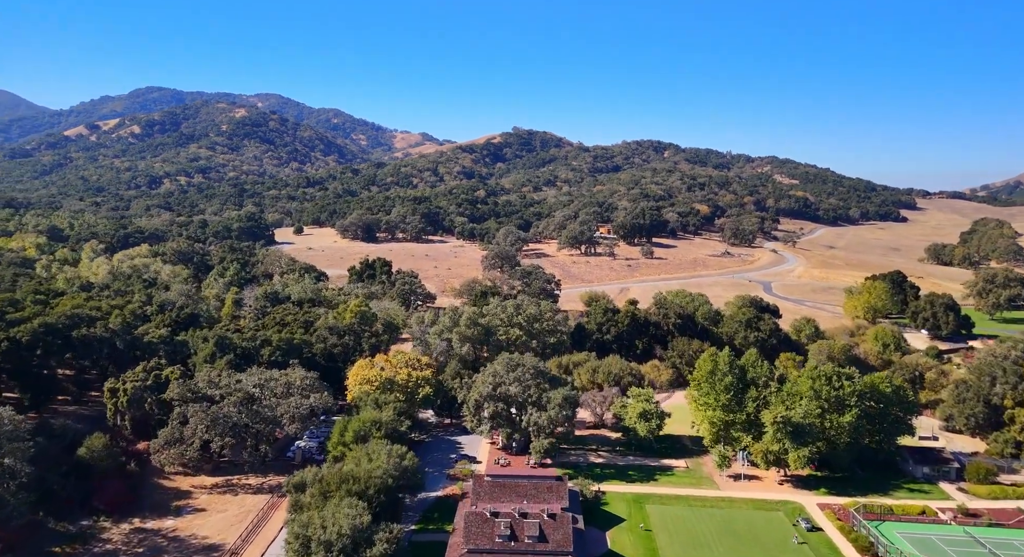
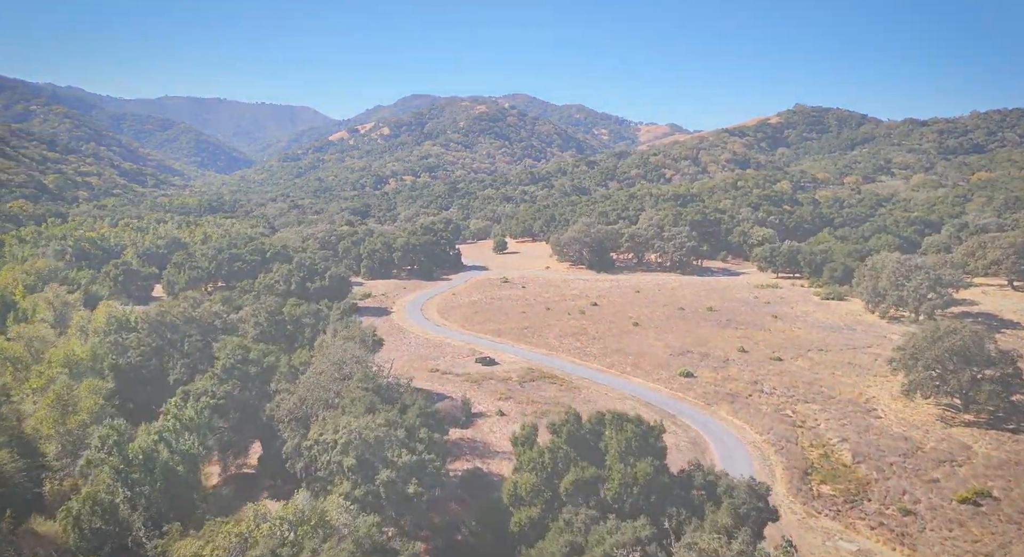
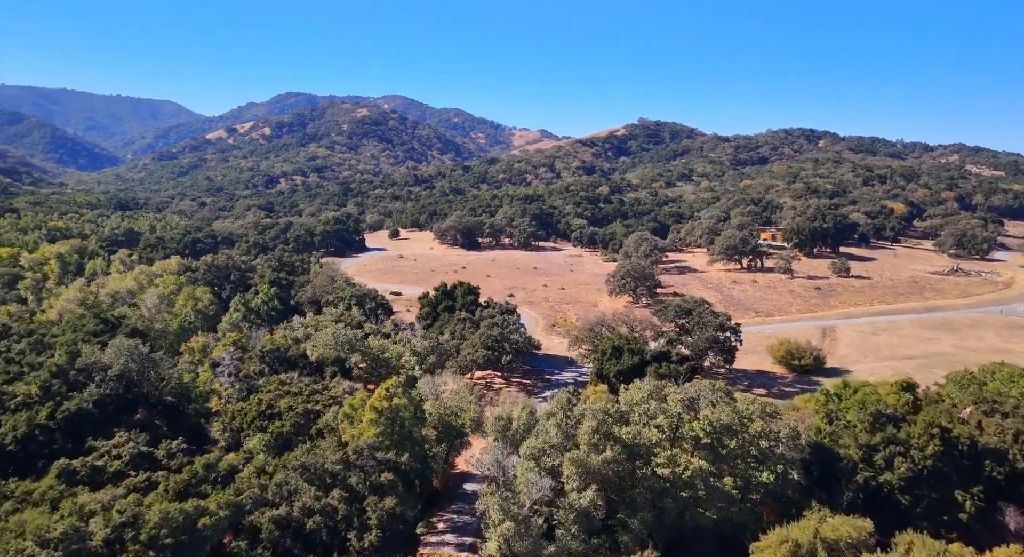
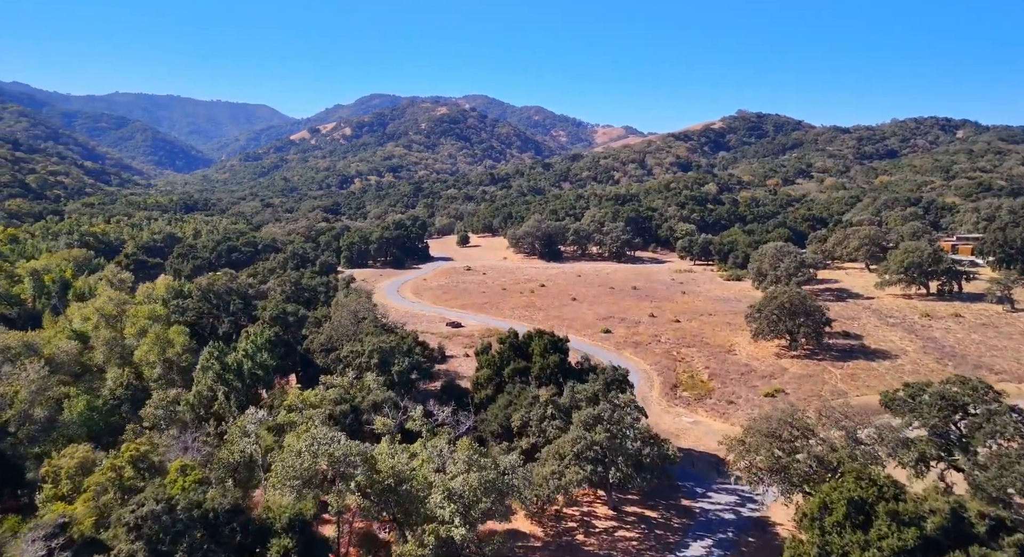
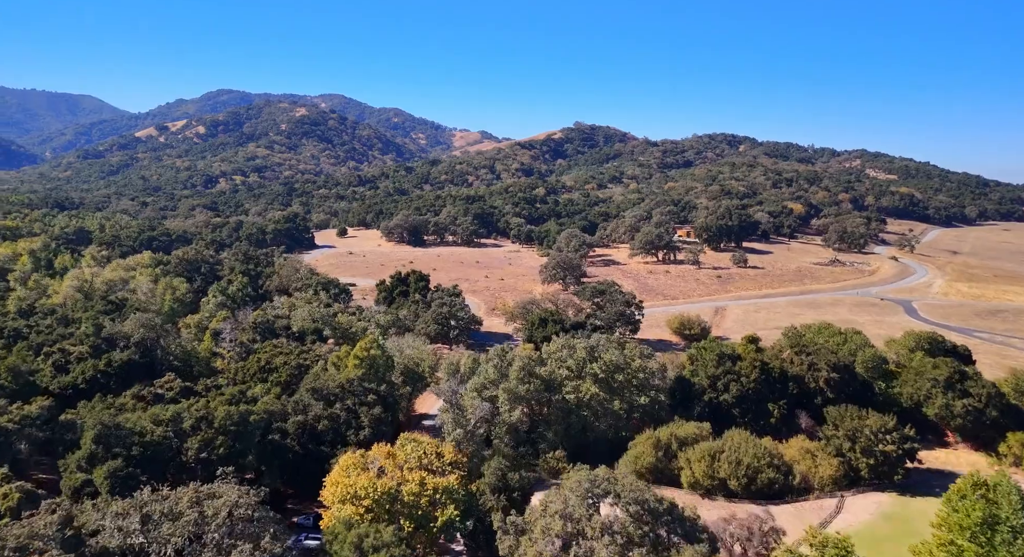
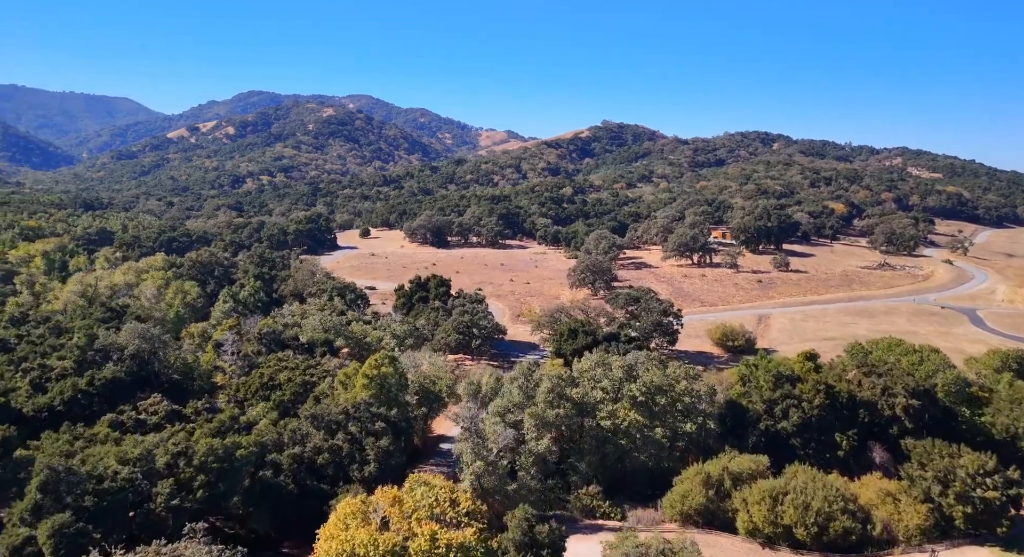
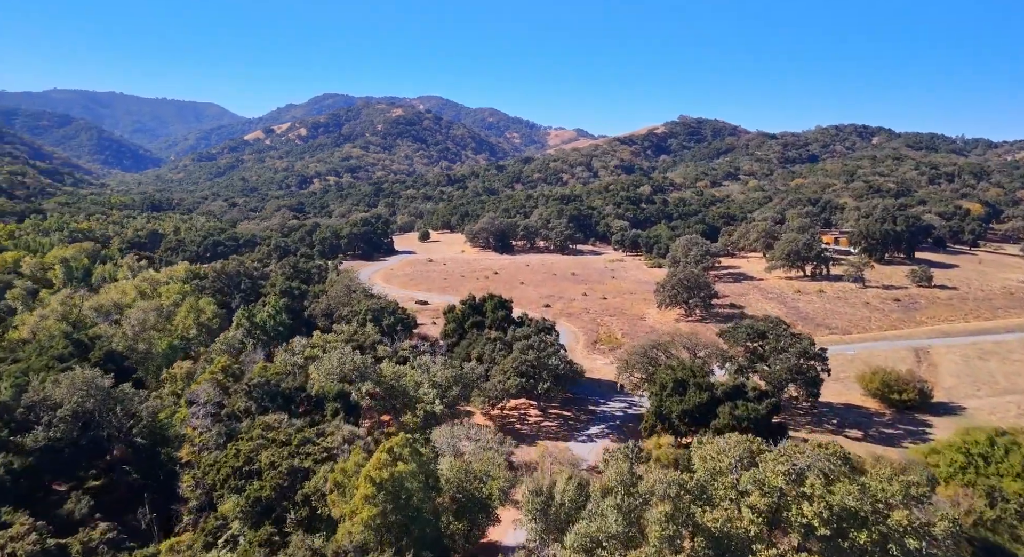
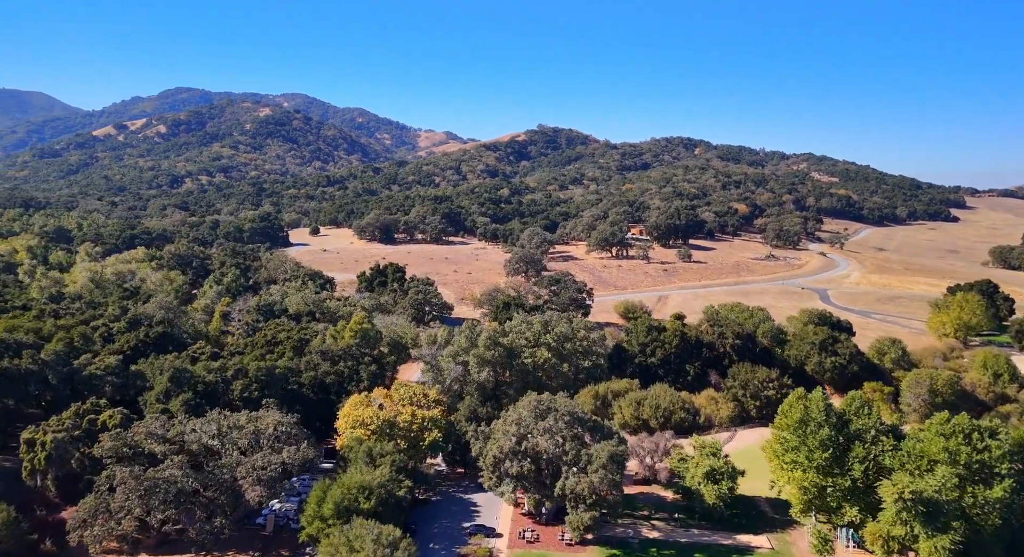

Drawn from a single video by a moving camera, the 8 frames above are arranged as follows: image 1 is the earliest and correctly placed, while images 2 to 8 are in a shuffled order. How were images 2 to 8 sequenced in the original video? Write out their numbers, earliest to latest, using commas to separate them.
8, 5, 6, 3, 7, 4, 2
